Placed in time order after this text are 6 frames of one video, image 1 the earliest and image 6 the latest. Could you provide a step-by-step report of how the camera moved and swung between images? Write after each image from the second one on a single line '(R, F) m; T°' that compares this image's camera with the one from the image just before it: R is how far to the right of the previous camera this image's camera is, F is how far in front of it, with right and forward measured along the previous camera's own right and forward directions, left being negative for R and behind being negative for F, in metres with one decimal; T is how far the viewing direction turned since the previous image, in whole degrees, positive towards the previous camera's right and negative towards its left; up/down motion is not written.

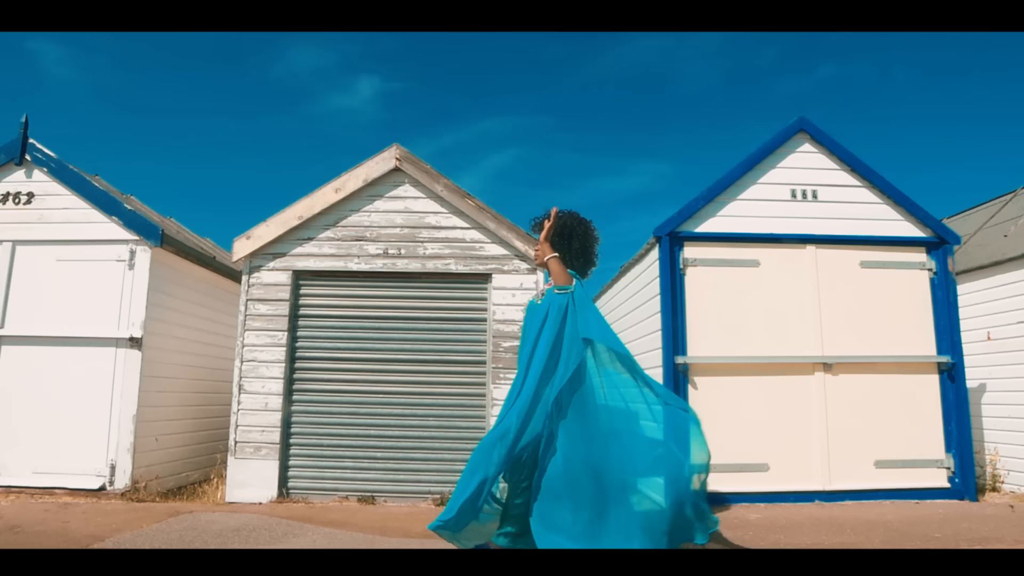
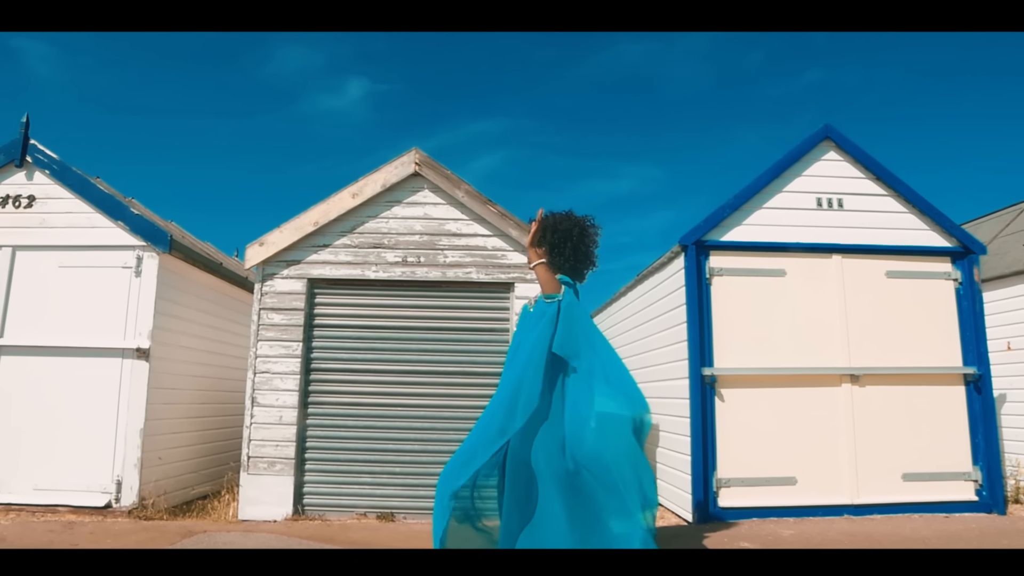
(-0.4, +0.2) m; +1°
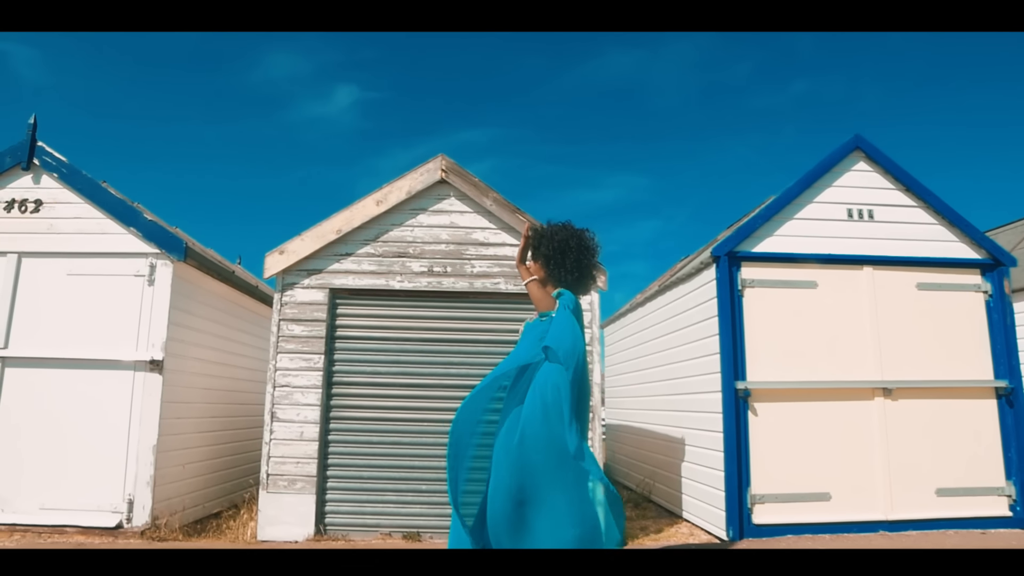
(-0.4, +0.2) m; +2°
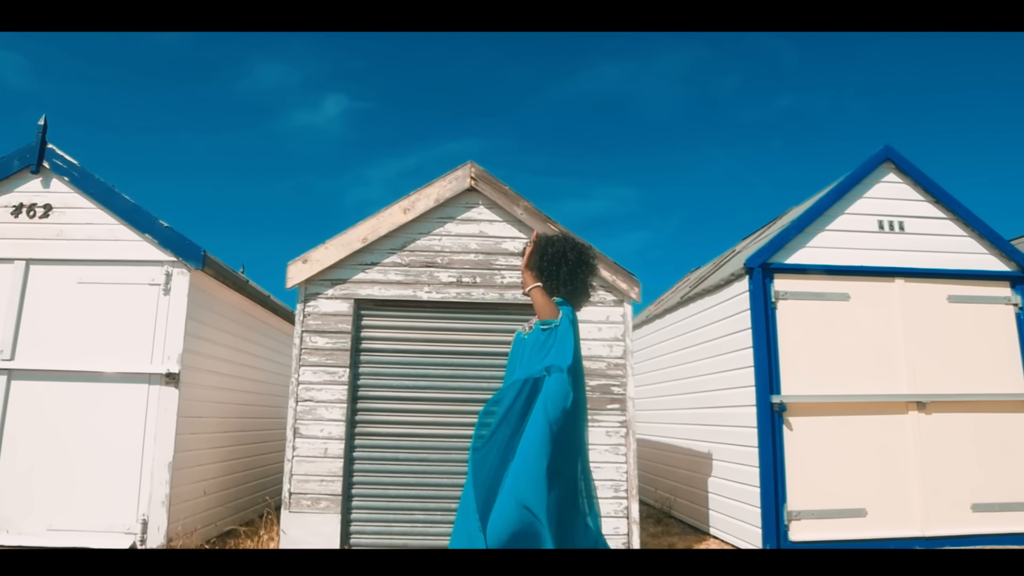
(-0.4, +0.2) m; +2°
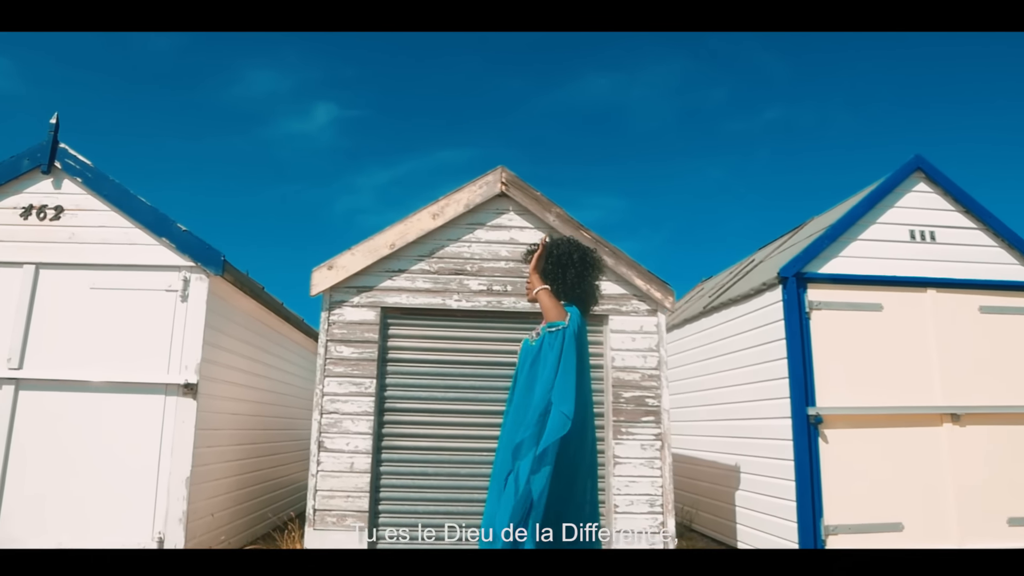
(-0.4, +0.2) m; +2°
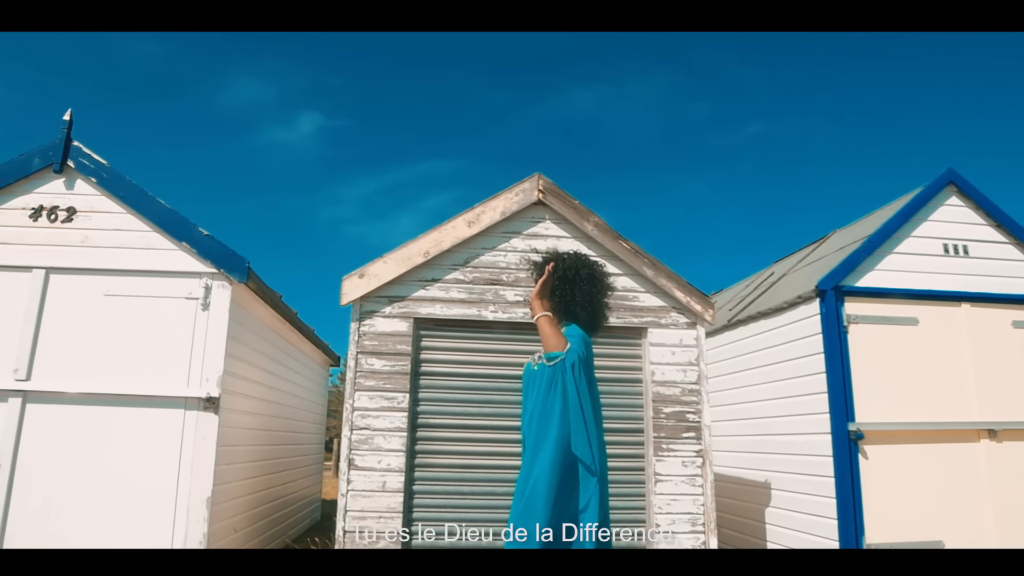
(-0.5, +0.2) m; +2°
